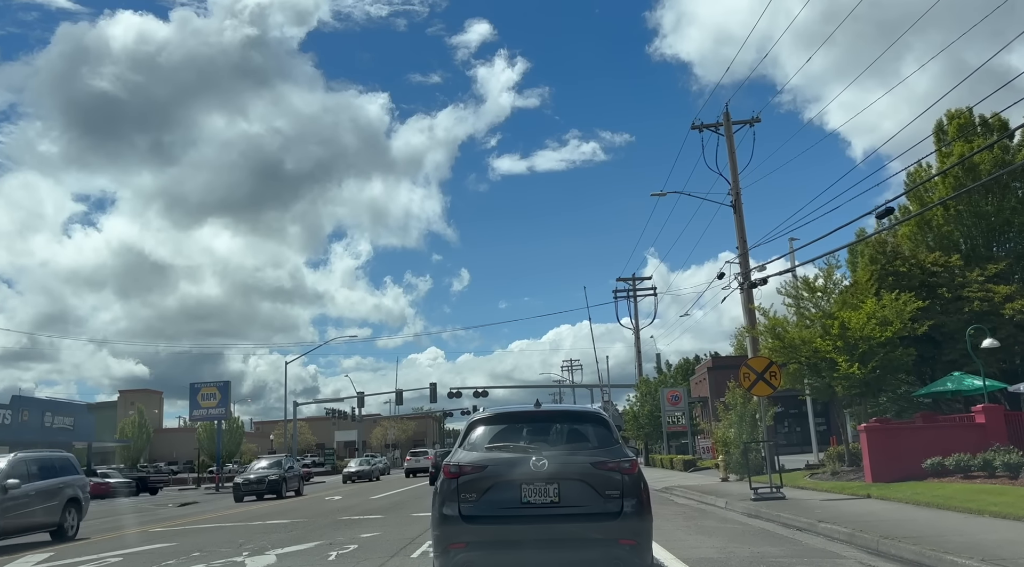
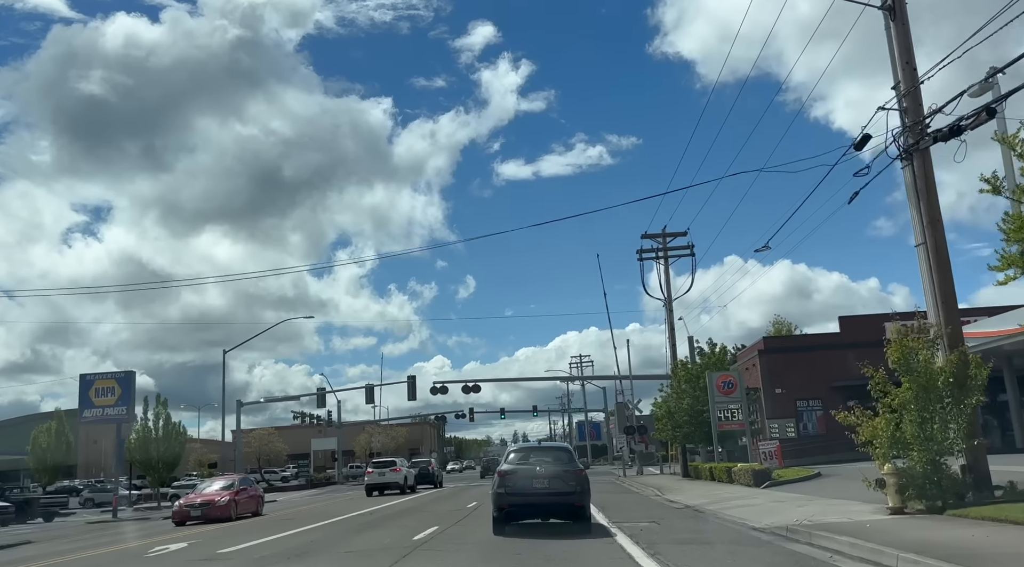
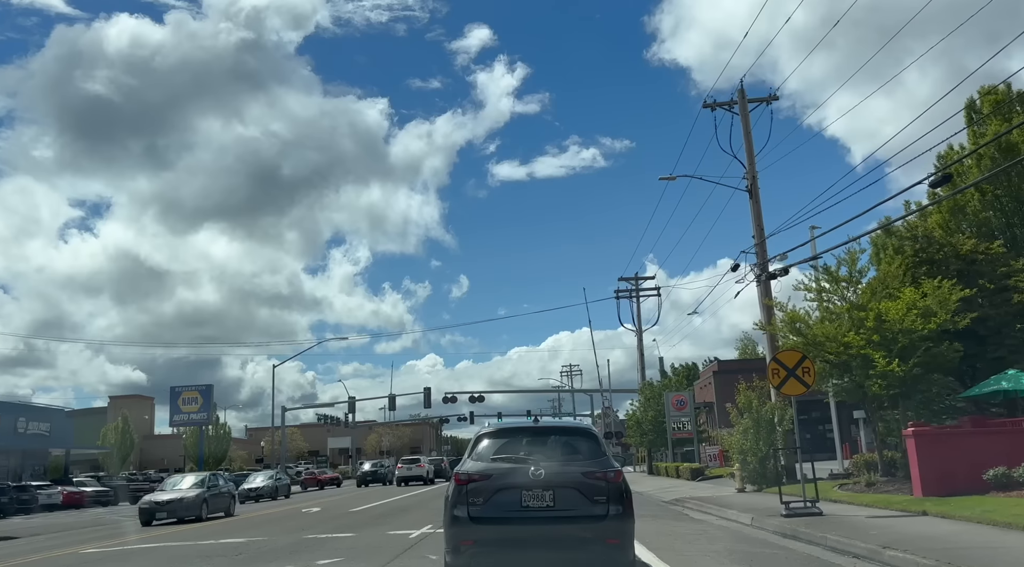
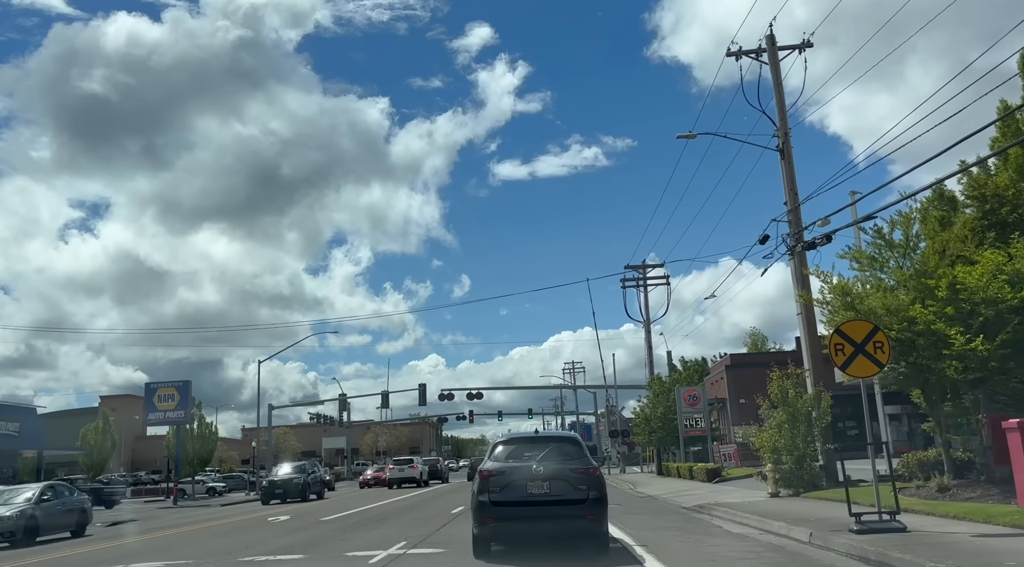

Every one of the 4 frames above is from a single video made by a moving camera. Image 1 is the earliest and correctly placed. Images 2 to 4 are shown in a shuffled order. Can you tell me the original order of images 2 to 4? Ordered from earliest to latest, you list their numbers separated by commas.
3, 4, 2
